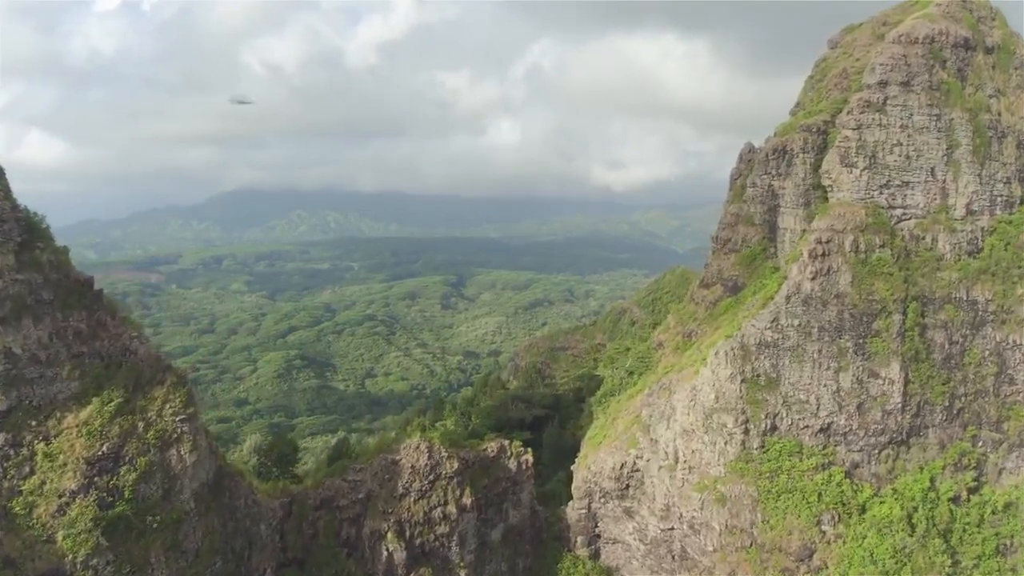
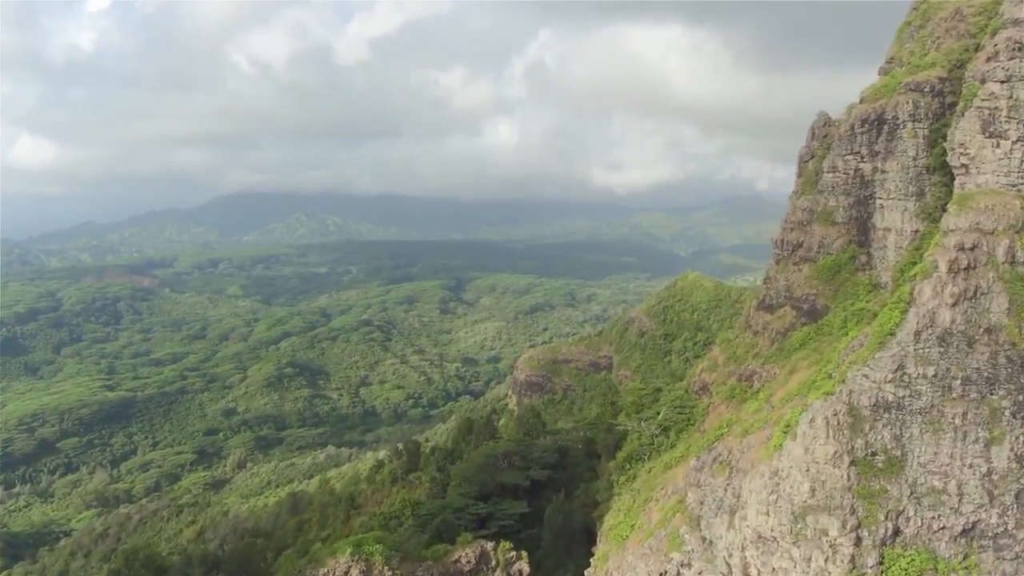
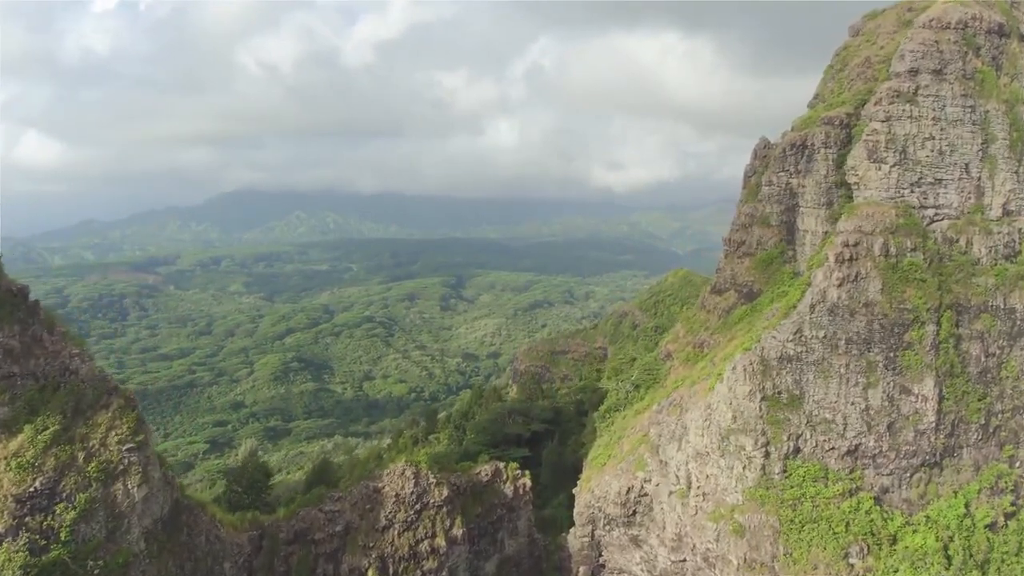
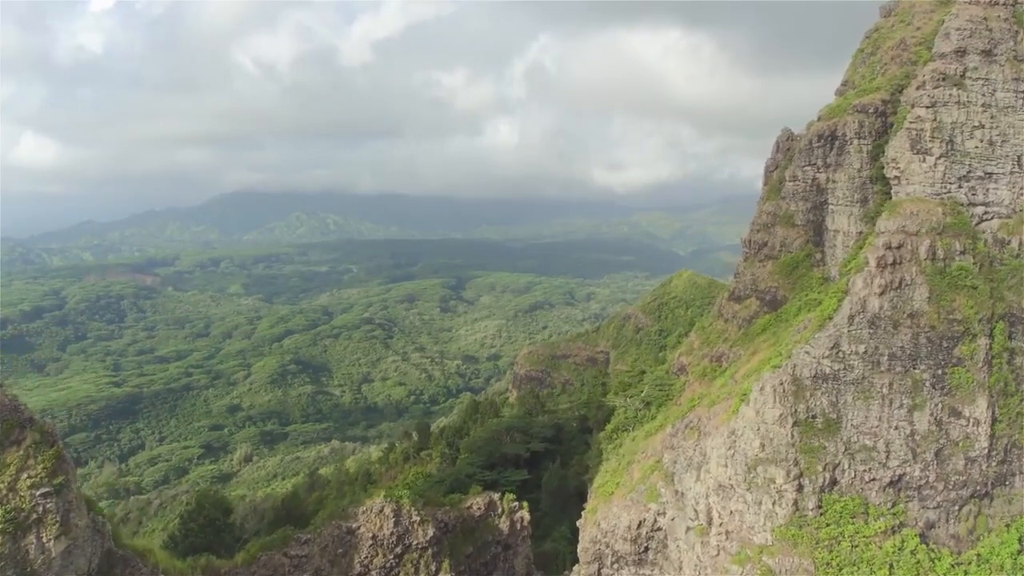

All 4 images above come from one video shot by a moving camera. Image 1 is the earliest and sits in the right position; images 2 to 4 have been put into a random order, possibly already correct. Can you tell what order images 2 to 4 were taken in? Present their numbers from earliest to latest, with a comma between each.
3, 4, 2
